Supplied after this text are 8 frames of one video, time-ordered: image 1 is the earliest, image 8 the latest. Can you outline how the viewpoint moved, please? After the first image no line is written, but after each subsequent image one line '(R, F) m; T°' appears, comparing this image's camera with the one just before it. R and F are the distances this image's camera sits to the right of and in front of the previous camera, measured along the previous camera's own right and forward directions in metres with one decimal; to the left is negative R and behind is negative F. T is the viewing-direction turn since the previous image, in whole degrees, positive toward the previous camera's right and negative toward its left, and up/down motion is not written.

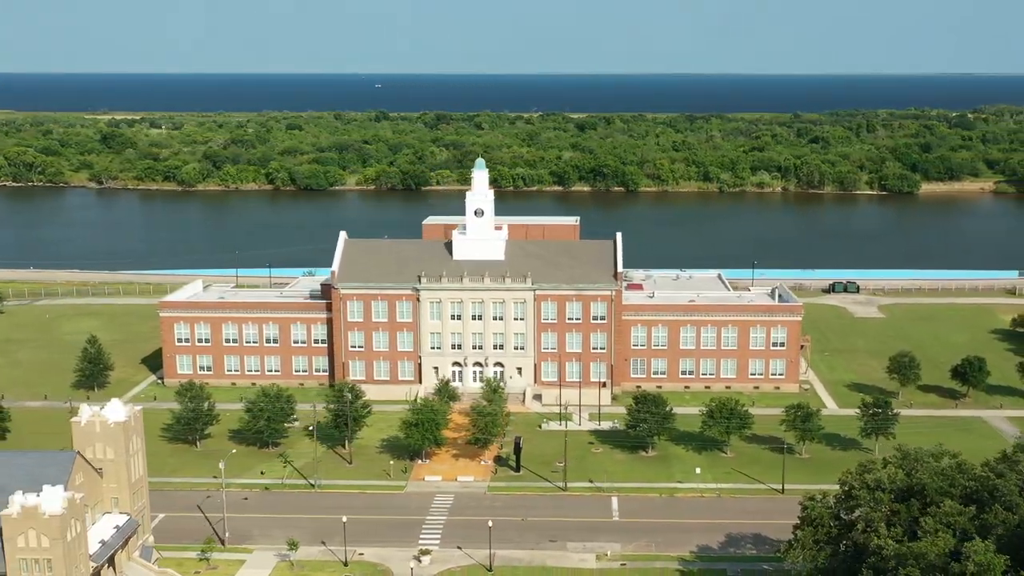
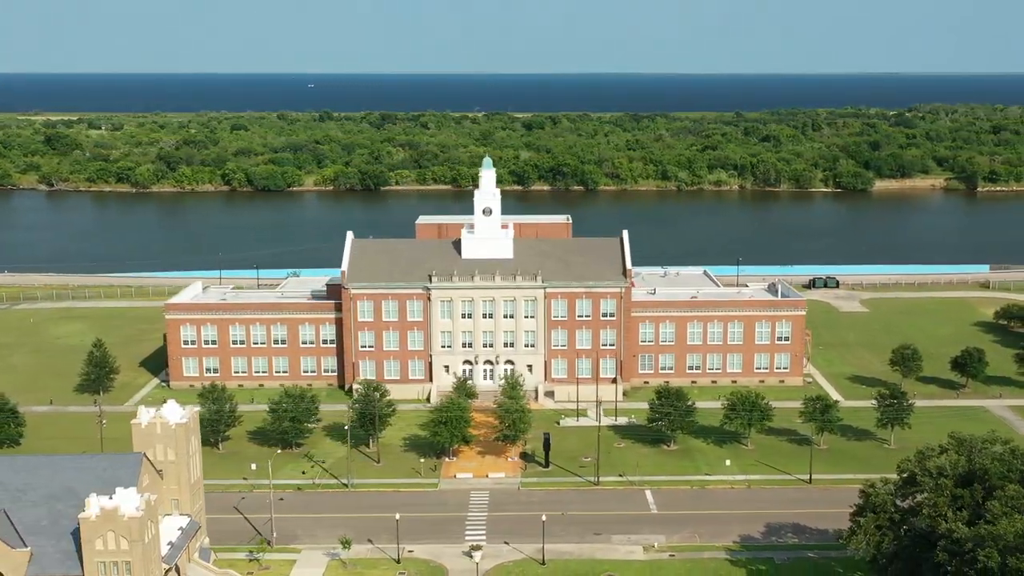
(-4.9, -0.5) m; +3°
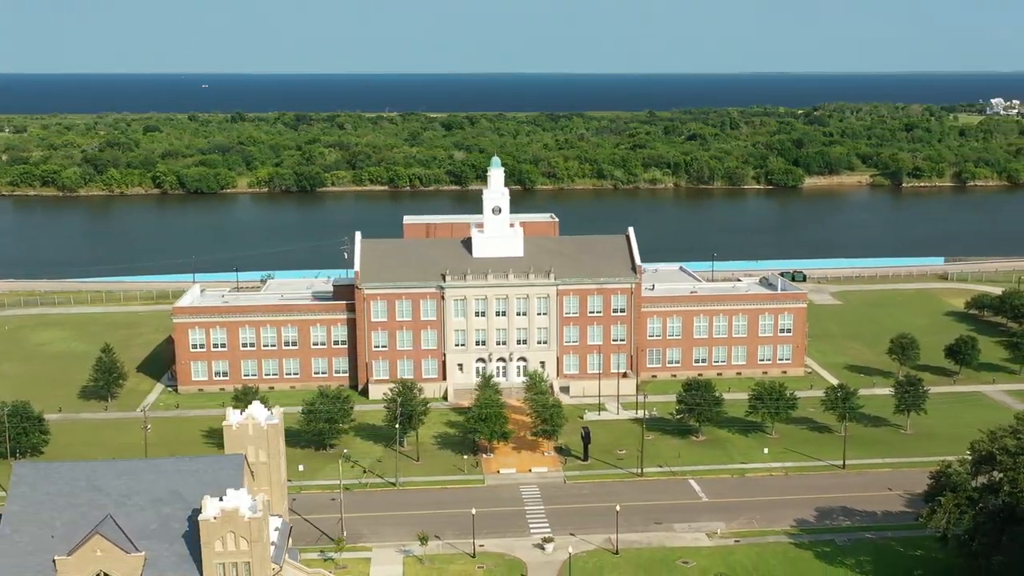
(-7.3, -0.6) m; +5°
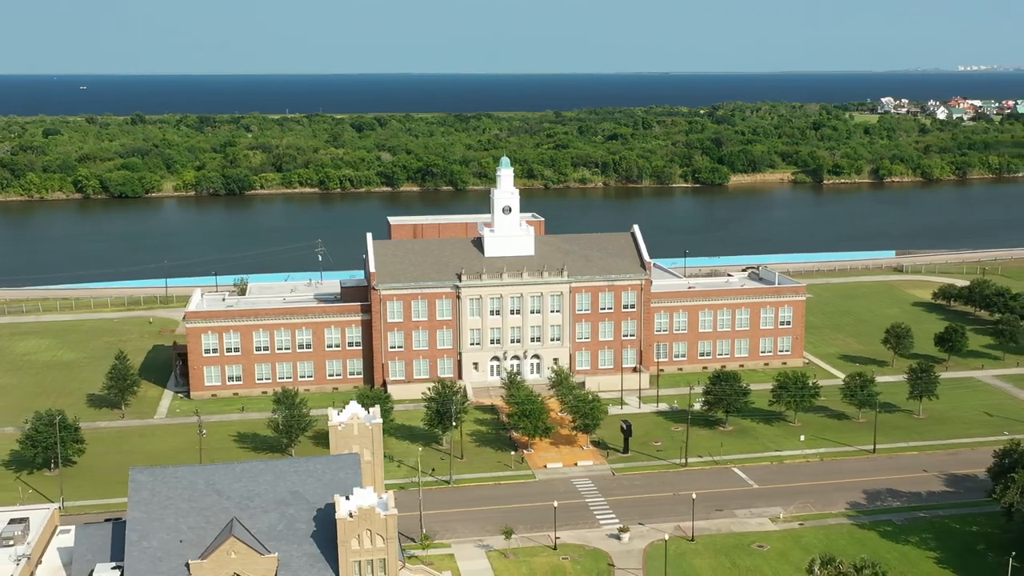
(-8.2, -0.7) m; +5°
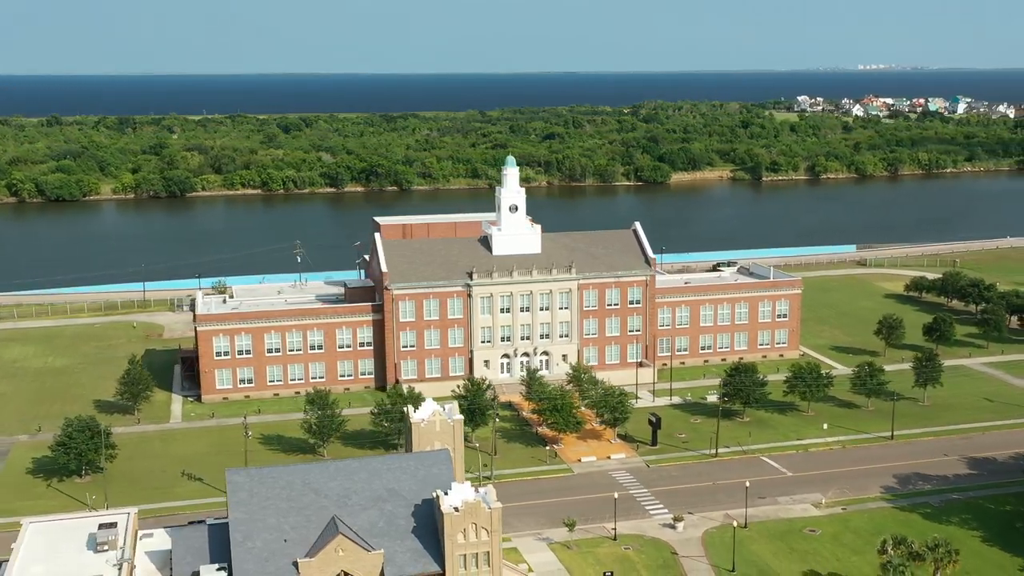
(-6.5, -0.6) m; +4°
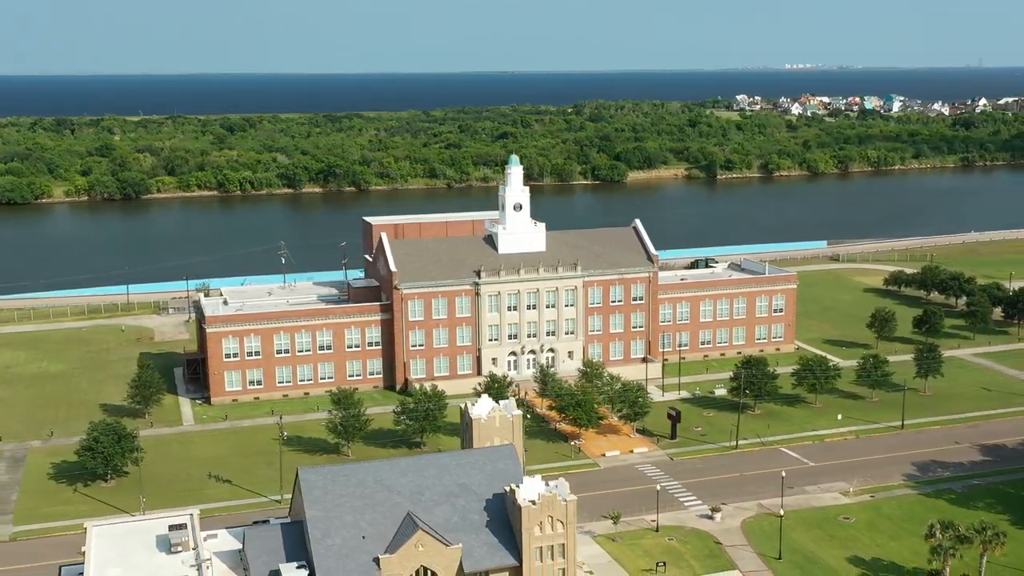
(-4.9, -0.5) m; +3°
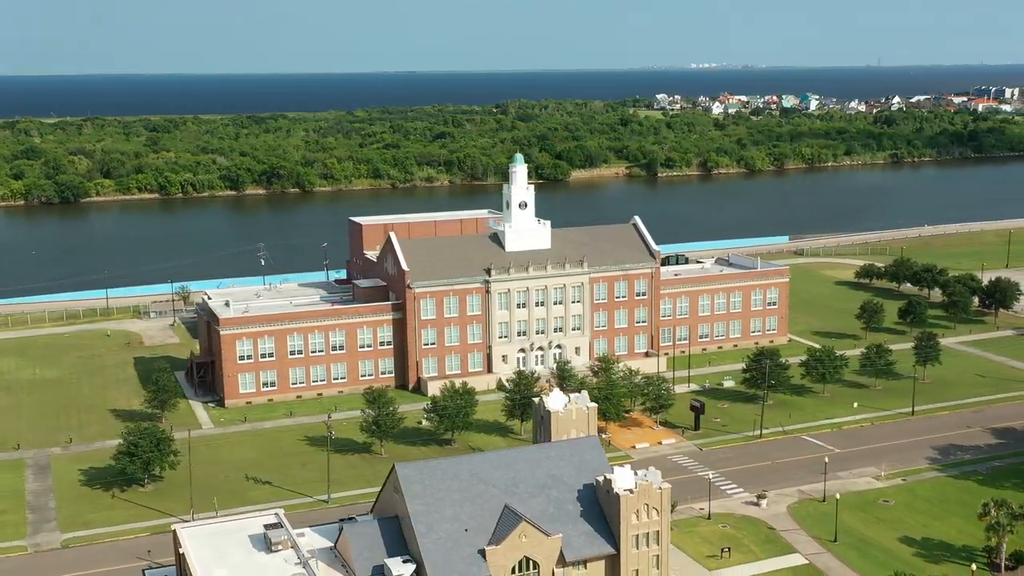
(-6.5, -0.7) m; +4°
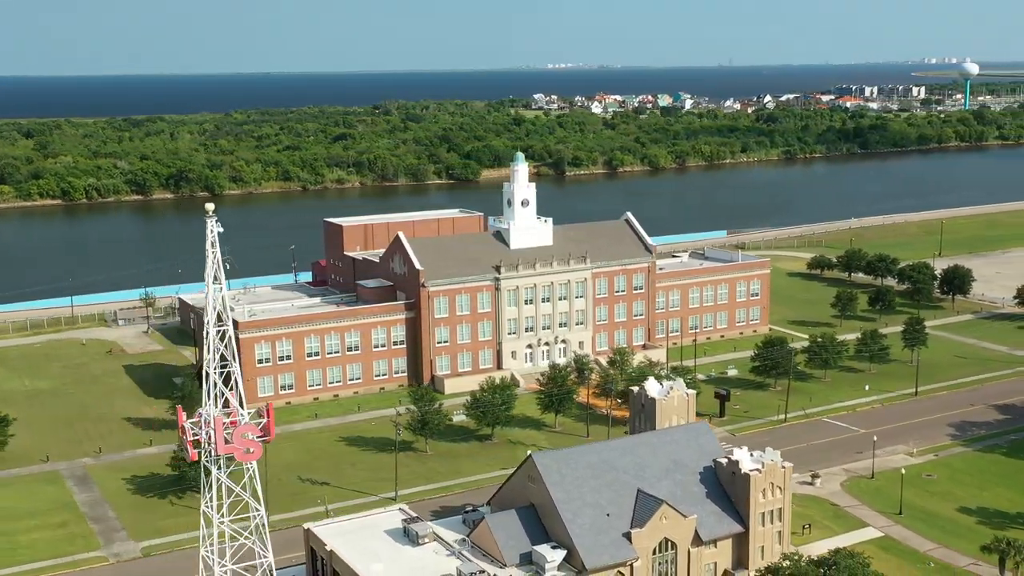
(-9.9, -0.8) m; +6°
